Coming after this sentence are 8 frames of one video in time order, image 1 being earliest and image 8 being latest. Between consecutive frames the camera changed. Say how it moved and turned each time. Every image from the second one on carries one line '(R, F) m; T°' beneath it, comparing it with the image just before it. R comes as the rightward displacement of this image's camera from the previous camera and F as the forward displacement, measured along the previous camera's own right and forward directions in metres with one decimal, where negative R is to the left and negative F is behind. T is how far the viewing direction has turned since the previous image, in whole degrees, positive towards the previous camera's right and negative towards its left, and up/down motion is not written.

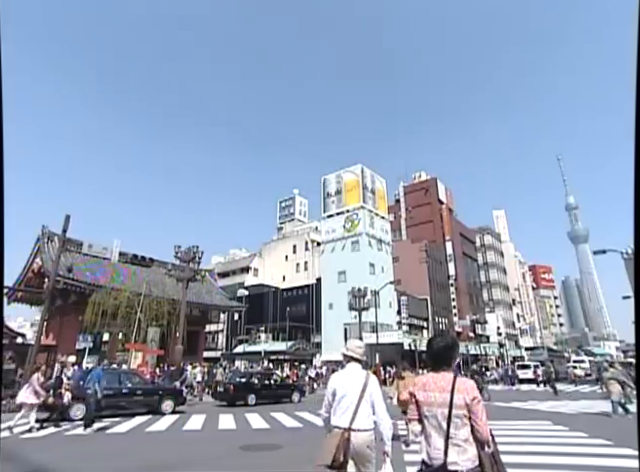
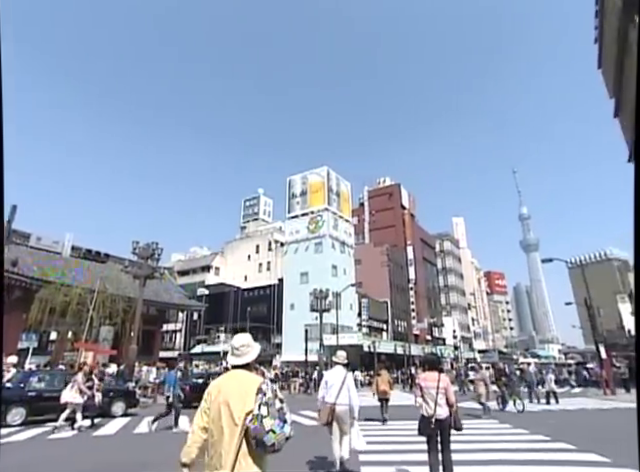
(-0.2, 0.0) m; +6°
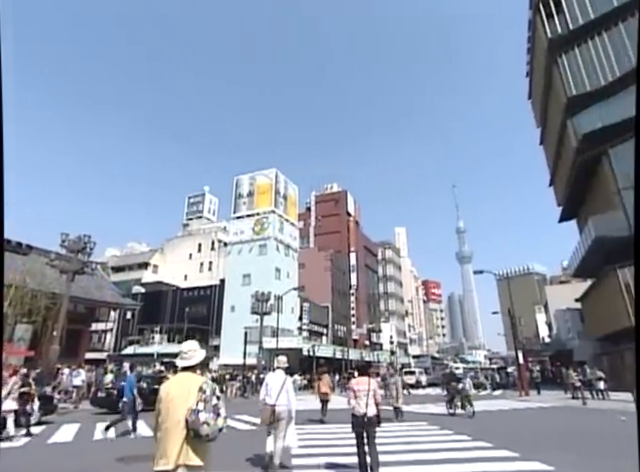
(-0.2, -0.1) m; +8°
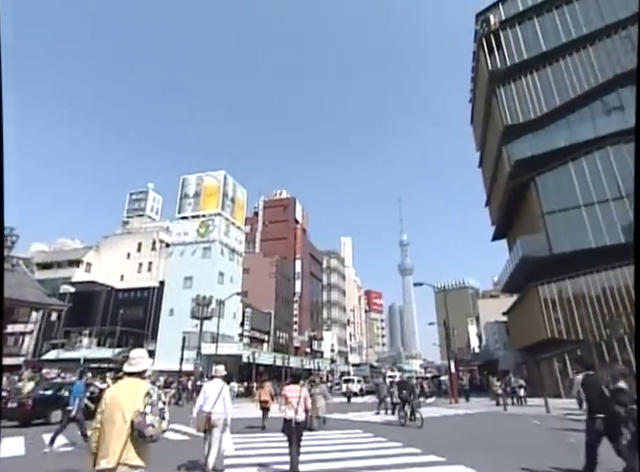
(-0.1, -0.1) m; +8°
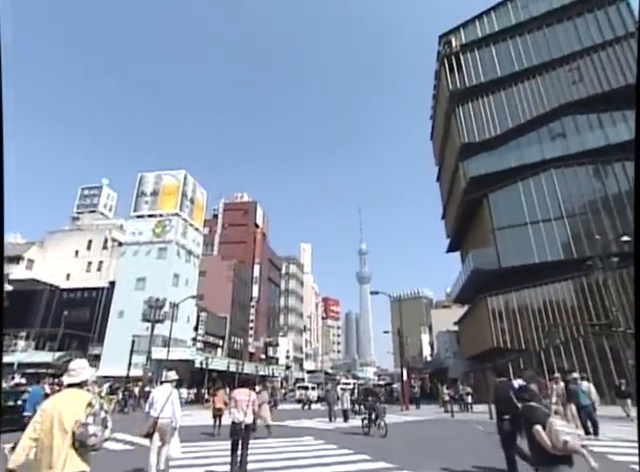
(0.0, -0.4) m; +6°
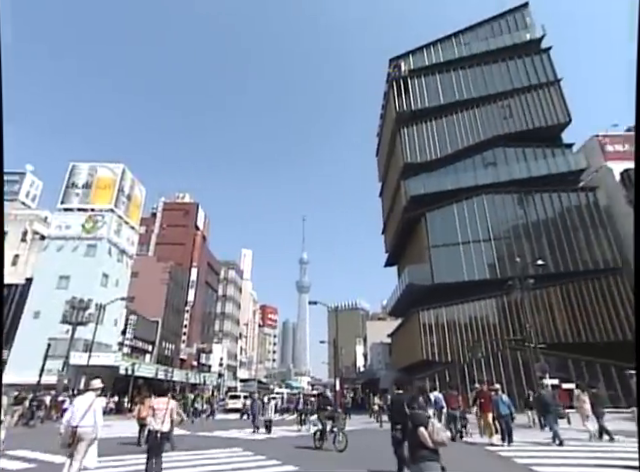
(-0.1, -0.6) m; +9°
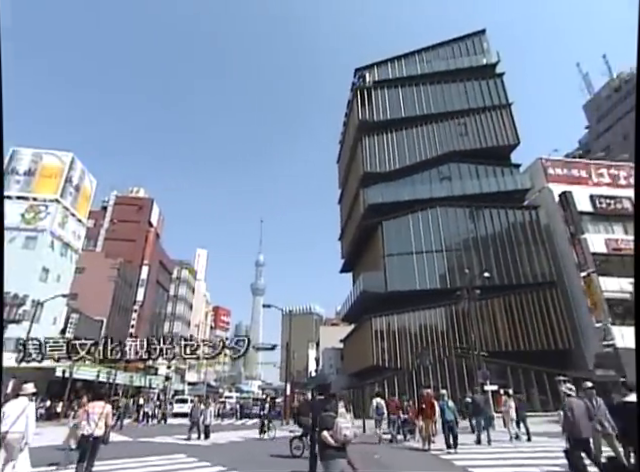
(-0.1, -0.4) m; +6°
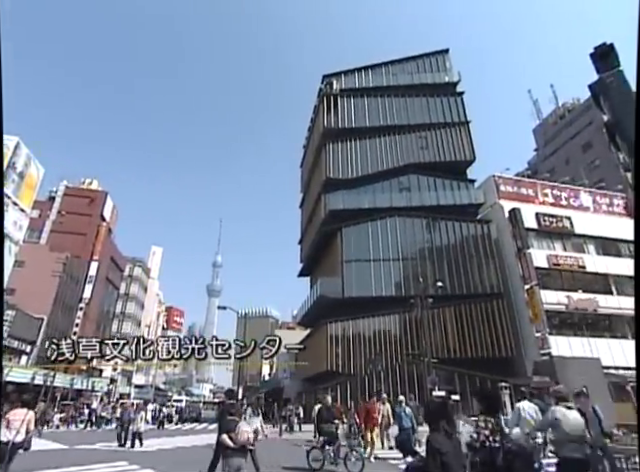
(-0.1, -0.3) m; +6°
